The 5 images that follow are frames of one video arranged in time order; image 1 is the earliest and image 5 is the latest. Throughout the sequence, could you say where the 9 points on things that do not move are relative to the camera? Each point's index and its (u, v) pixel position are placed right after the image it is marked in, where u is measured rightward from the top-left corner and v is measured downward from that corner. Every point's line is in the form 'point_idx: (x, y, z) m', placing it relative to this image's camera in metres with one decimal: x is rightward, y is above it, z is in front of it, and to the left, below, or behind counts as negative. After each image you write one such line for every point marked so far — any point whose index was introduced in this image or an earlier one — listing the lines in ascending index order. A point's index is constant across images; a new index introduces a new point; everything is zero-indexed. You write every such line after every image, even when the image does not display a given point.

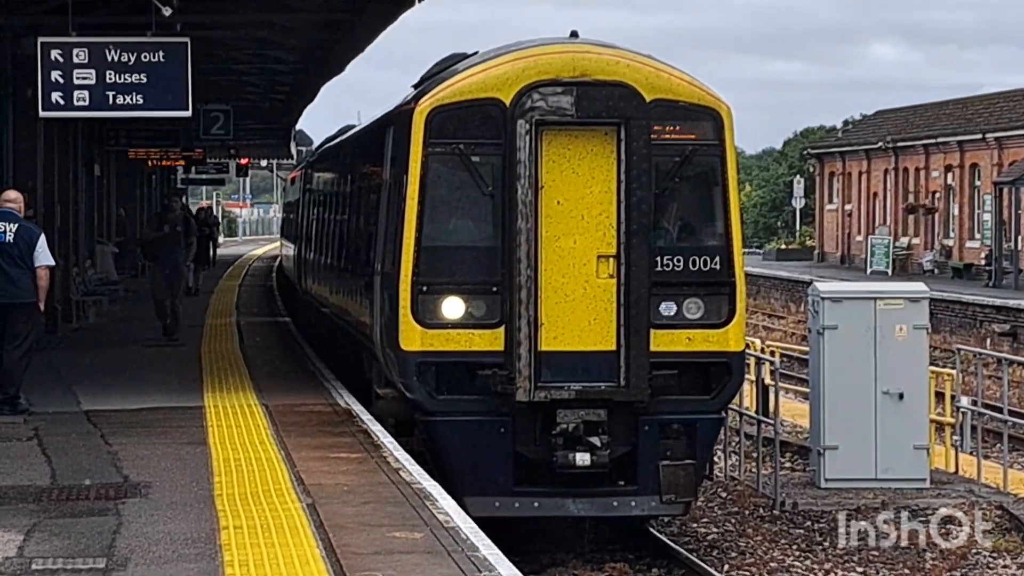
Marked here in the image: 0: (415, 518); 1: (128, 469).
0: (-0.5, -1.1, +8.3) m
1: (-2.2, -1.0, +9.3) m
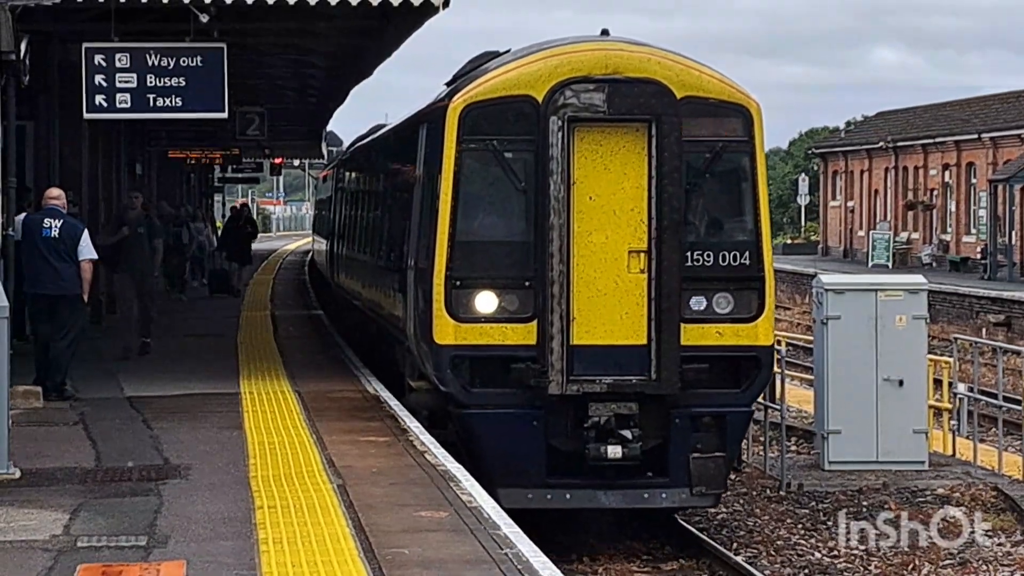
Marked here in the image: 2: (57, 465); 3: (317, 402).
0: (-0.4, -1.1, +8.8) m
1: (-2.0, -1.0, +9.8) m
2: (-2.6, -1.0, +9.5) m
3: (-1.4, -0.8, +11.8) m
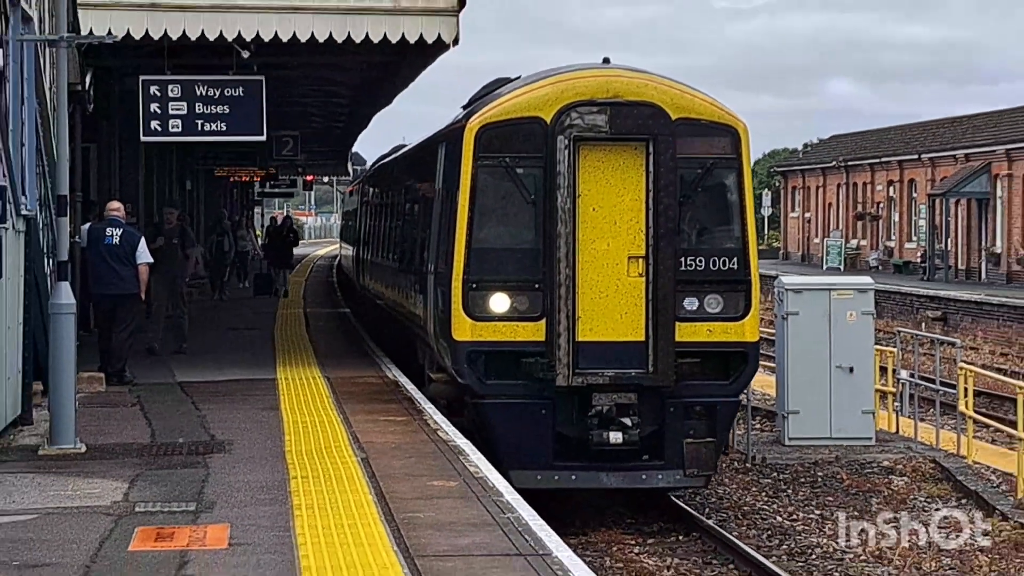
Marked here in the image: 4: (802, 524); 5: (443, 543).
0: (-0.4, -1.1, +10.1) m
1: (-2.0, -1.0, +11.2) m
2: (-2.6, -1.0, +10.8) m
3: (-1.3, -0.8, +13.1) m
4: (+1.8, -1.5, +10.5) m
5: (-0.3, -1.3, +8.6) m
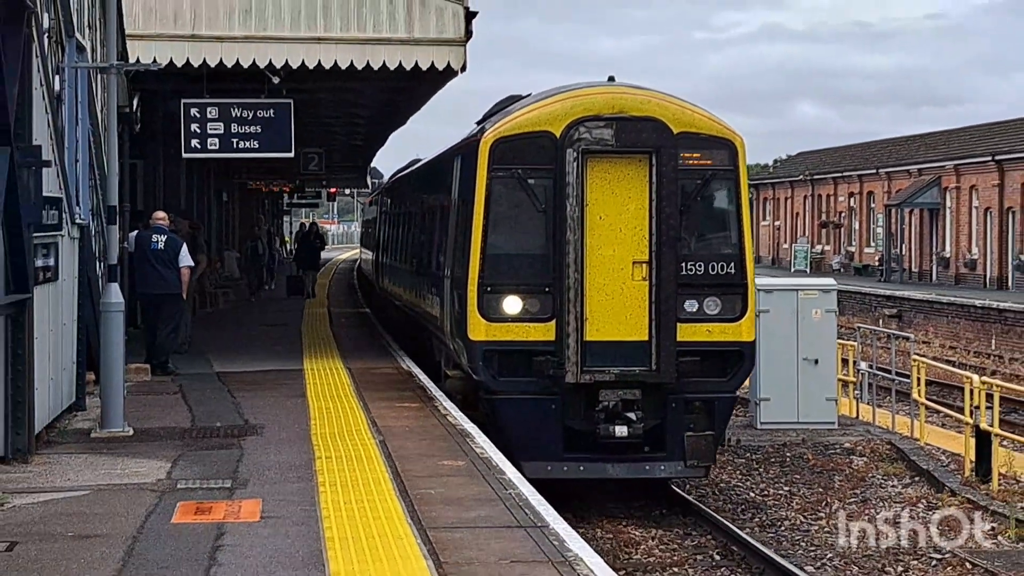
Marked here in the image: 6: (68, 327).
0: (-0.4, -1.1, +11.2) m
1: (-2.0, -1.0, +12.4) m
2: (-2.5, -1.0, +12.0) m
3: (-1.3, -0.8, +14.3) m
4: (+1.8, -1.5, +11.6) m
5: (-0.4, -1.3, +9.8) m
6: (-3.2, -0.3, +11.9) m
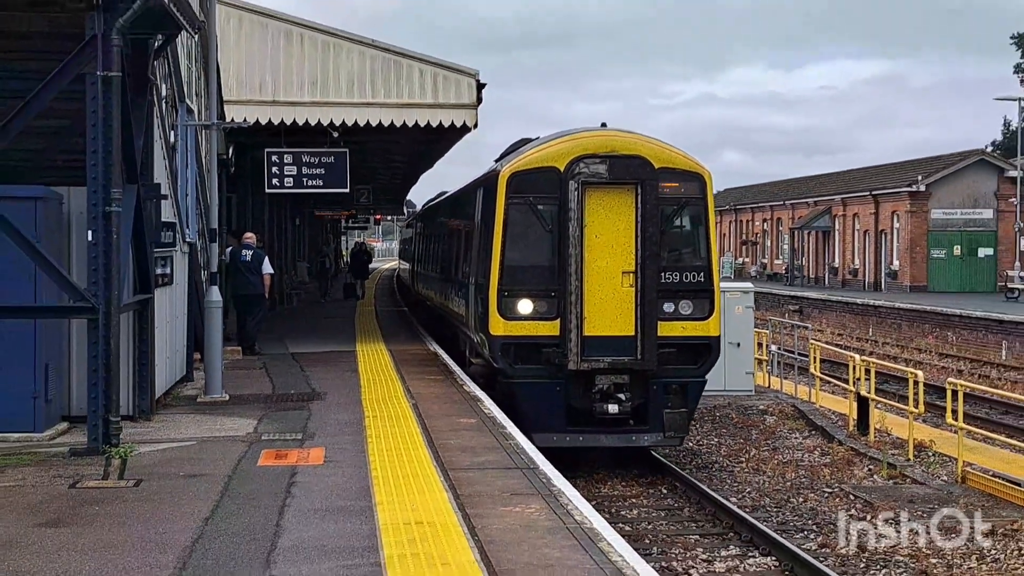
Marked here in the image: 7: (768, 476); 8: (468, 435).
0: (-0.4, -1.1, +14.9) m
1: (-1.9, -1.0, +16.1) m
2: (-2.5, -1.0, +15.7) m
3: (-1.2, -0.8, +18.0) m
4: (+1.9, -1.5, +15.3) m
5: (-0.4, -1.3, +13.4) m
6: (-3.1, -0.3, +15.7) m
7: (+2.2, -1.6, +14.3) m
8: (-0.4, -1.2, +14.2) m
